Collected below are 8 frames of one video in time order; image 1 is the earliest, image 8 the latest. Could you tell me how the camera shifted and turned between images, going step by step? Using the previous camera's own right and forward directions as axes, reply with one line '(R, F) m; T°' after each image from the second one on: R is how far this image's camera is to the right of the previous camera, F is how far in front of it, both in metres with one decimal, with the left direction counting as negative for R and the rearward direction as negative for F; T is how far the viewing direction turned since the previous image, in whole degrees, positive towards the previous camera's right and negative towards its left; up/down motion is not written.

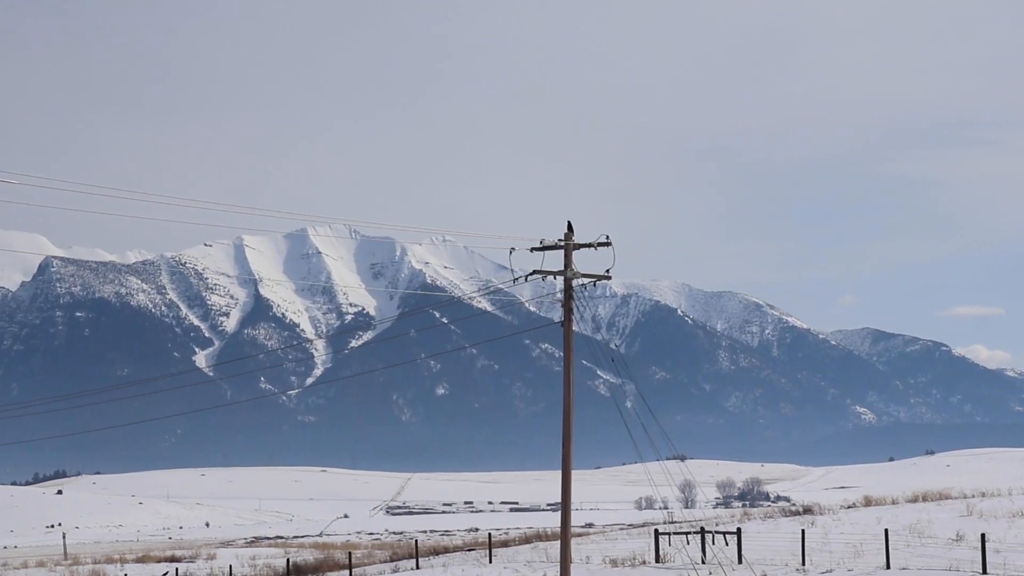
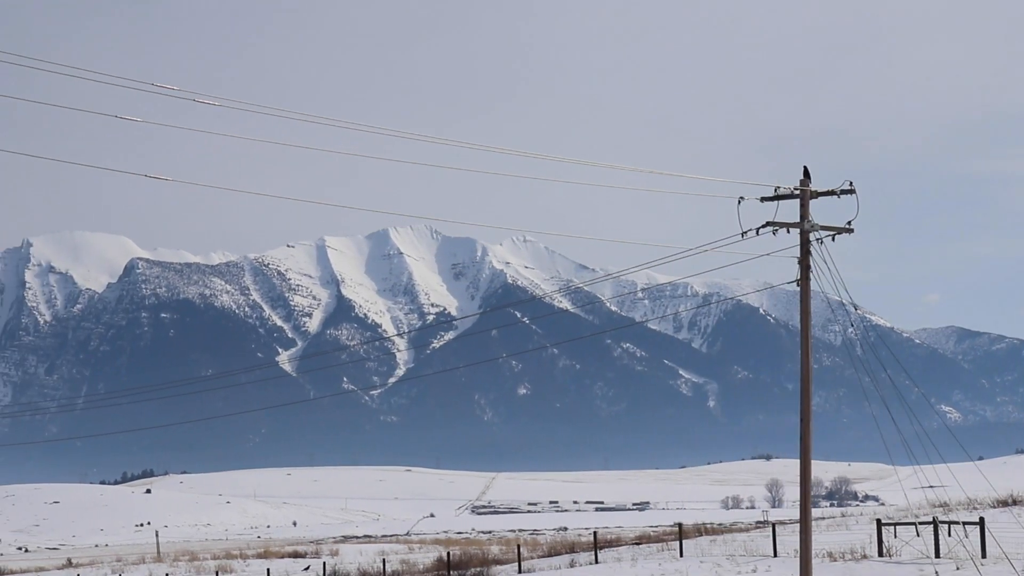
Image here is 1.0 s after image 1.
(-4.4, -0.6) m; -2°
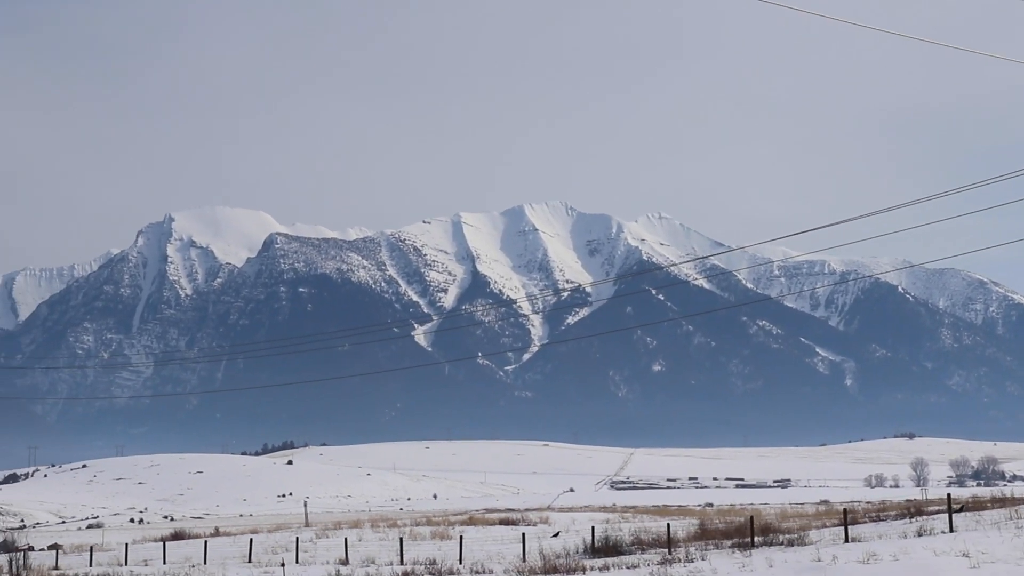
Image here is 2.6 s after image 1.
(-9.9, -0.6) m; -4°
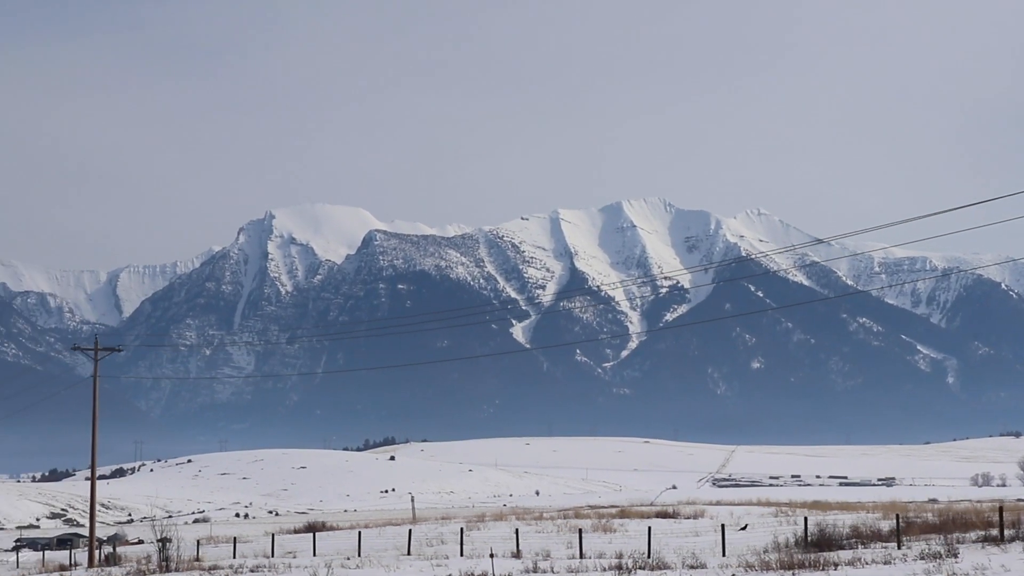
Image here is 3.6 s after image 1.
(-8.2, -0.5) m; -3°
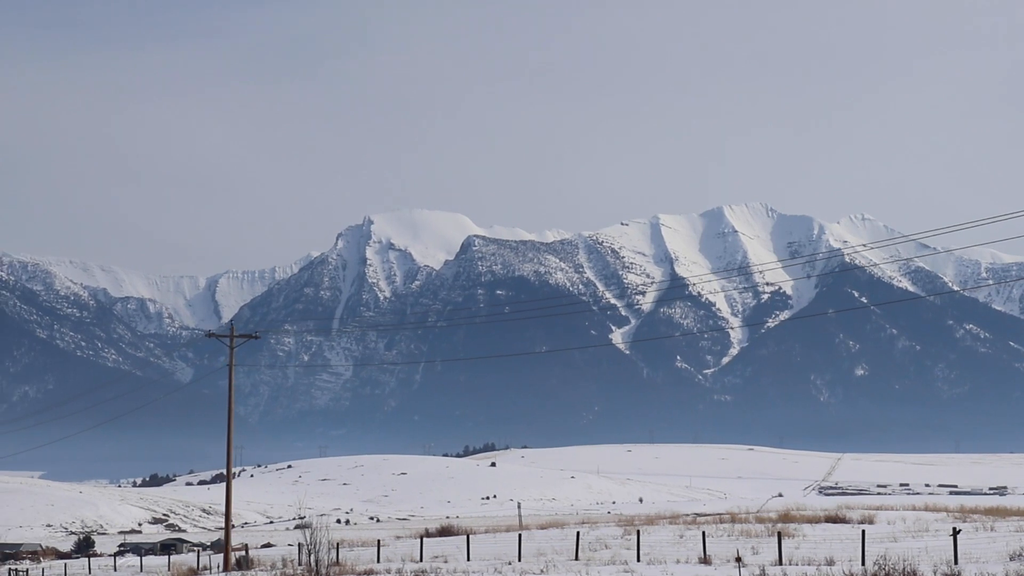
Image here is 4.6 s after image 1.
(-9.5, +4.6) m; -2°
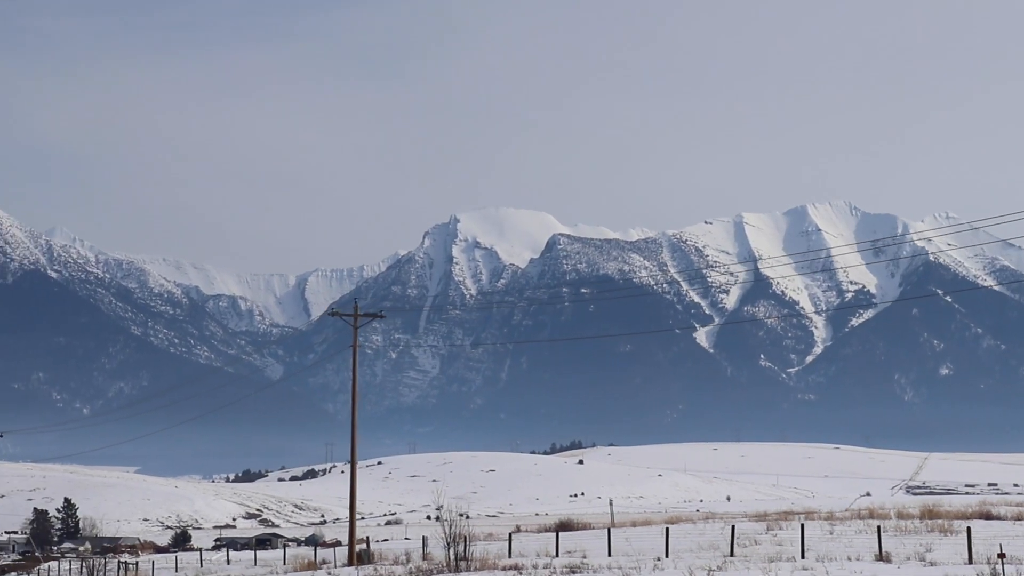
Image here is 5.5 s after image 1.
(-9.6, -4.1) m; -2°
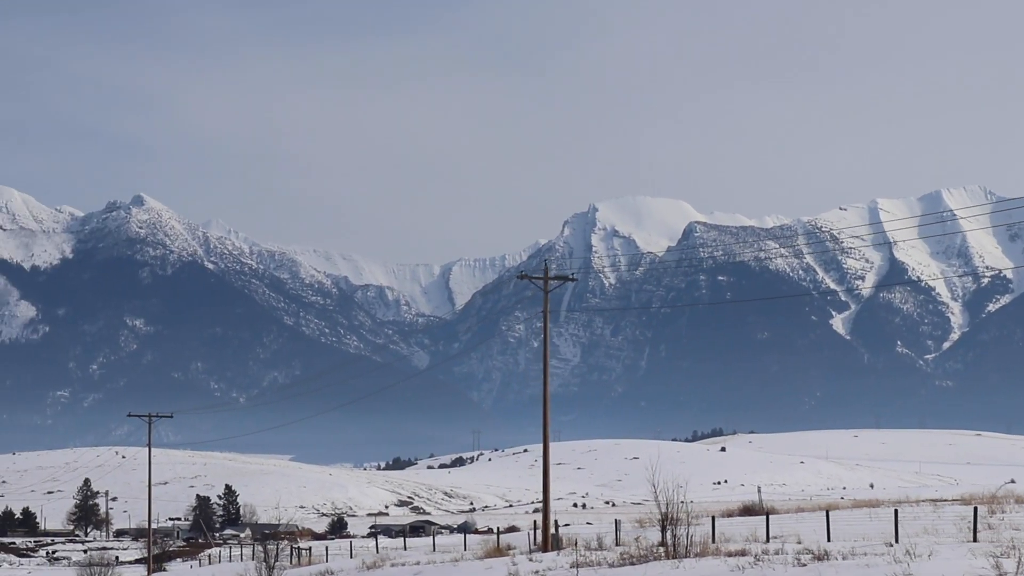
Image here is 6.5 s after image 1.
(-14.4, -8.0) m; -3°
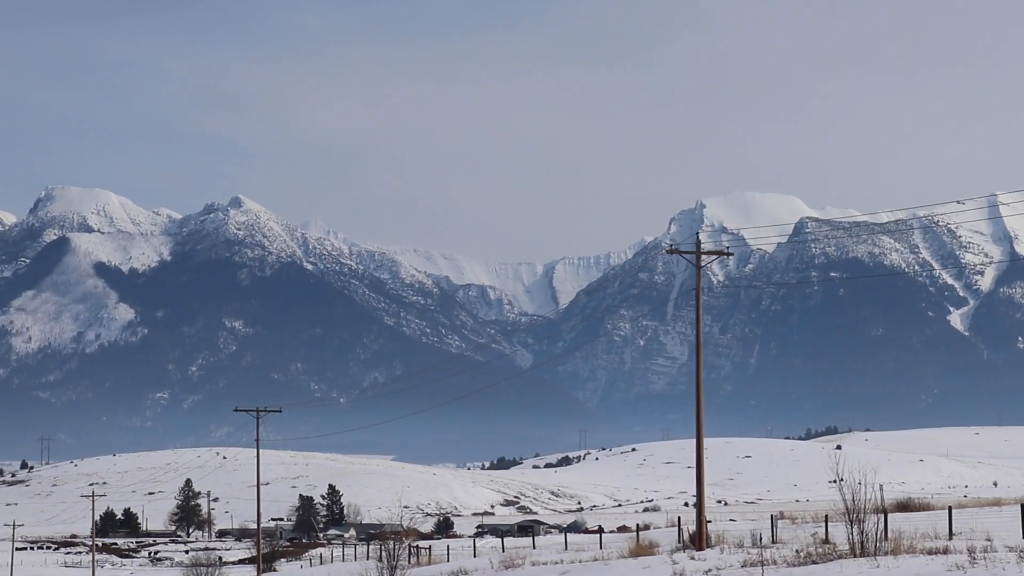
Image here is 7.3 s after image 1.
(-13.1, +6.7) m; -2°
